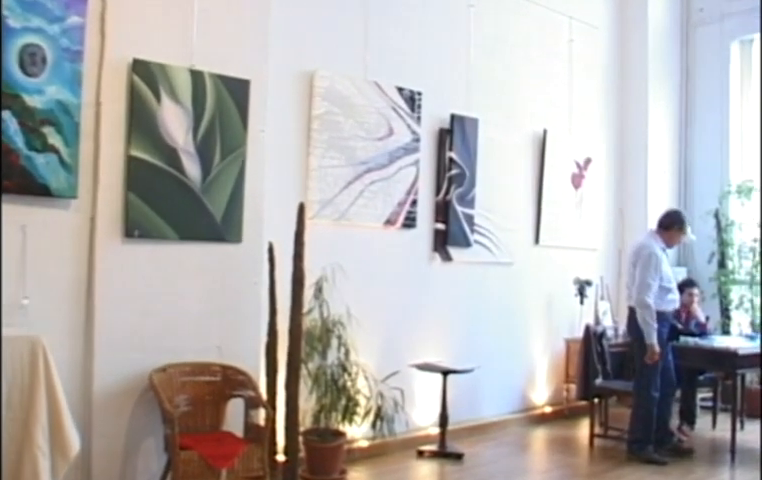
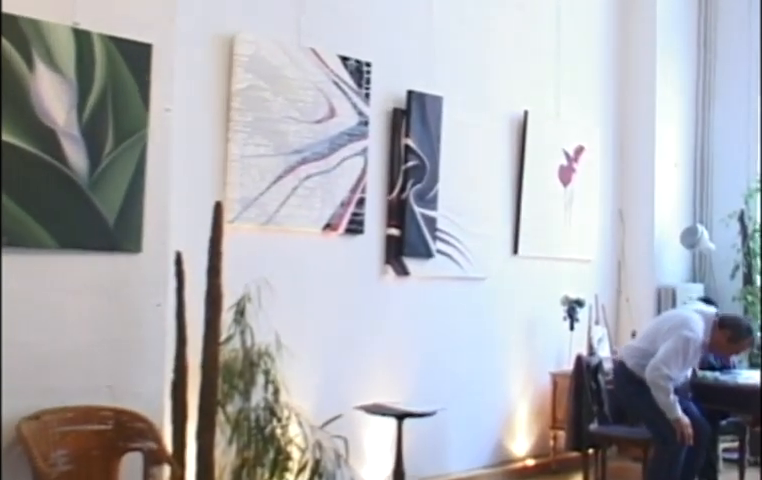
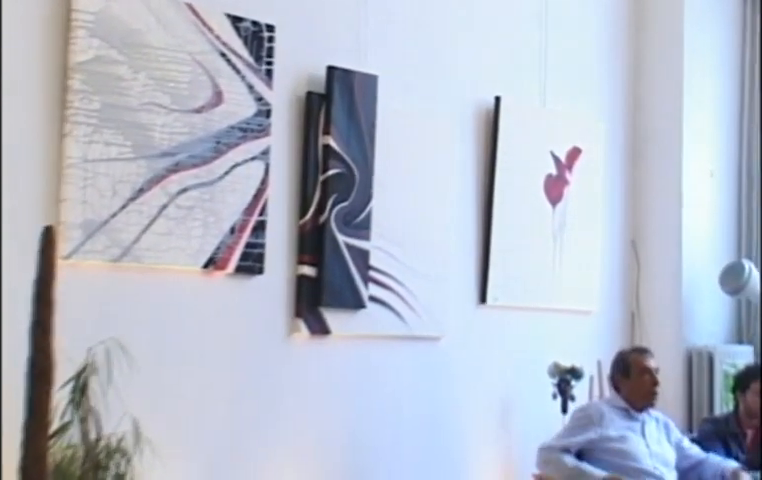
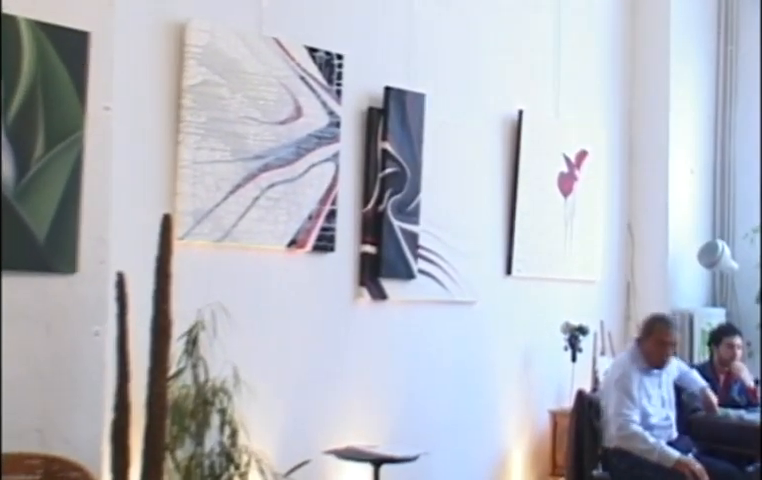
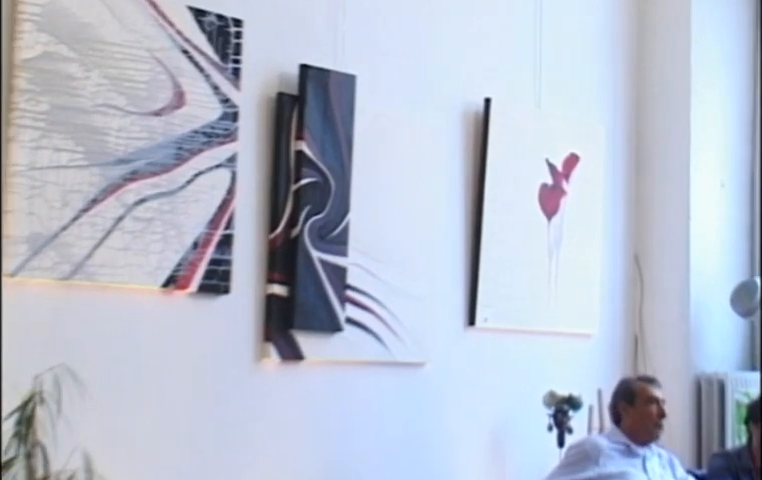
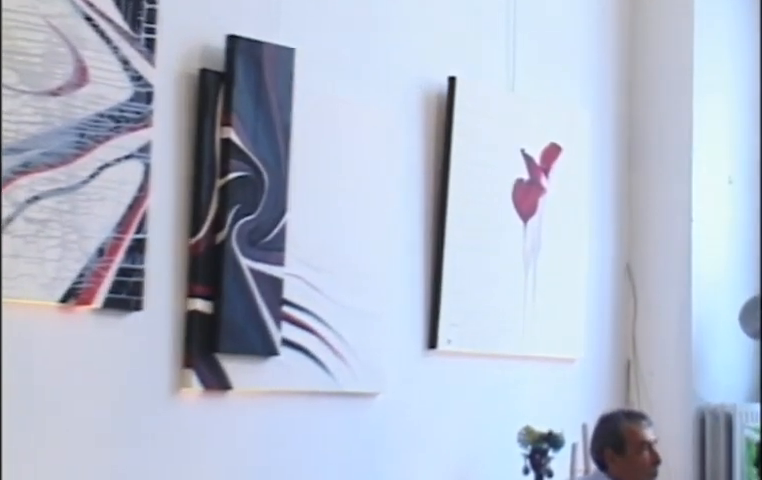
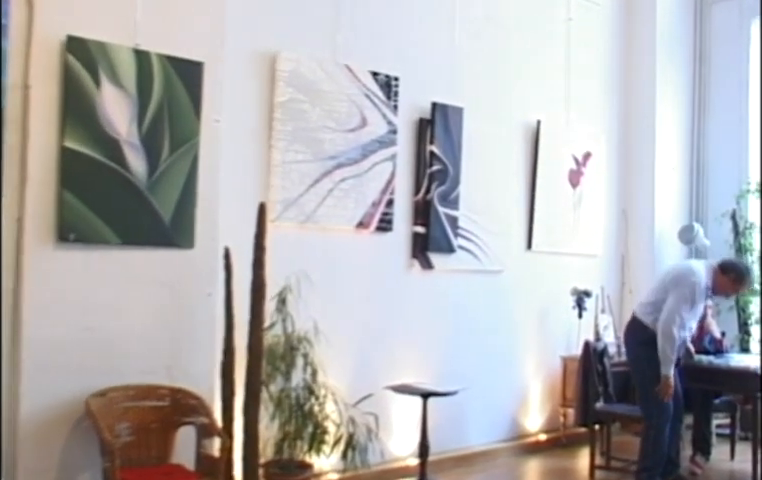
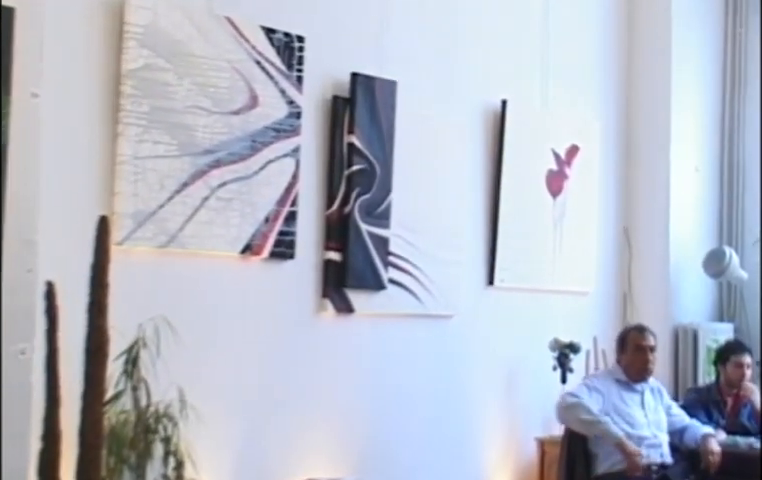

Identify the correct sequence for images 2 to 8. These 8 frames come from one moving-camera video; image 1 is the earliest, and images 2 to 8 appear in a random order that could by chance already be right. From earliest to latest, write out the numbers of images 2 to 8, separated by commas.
7, 2, 4, 8, 3, 5, 6
